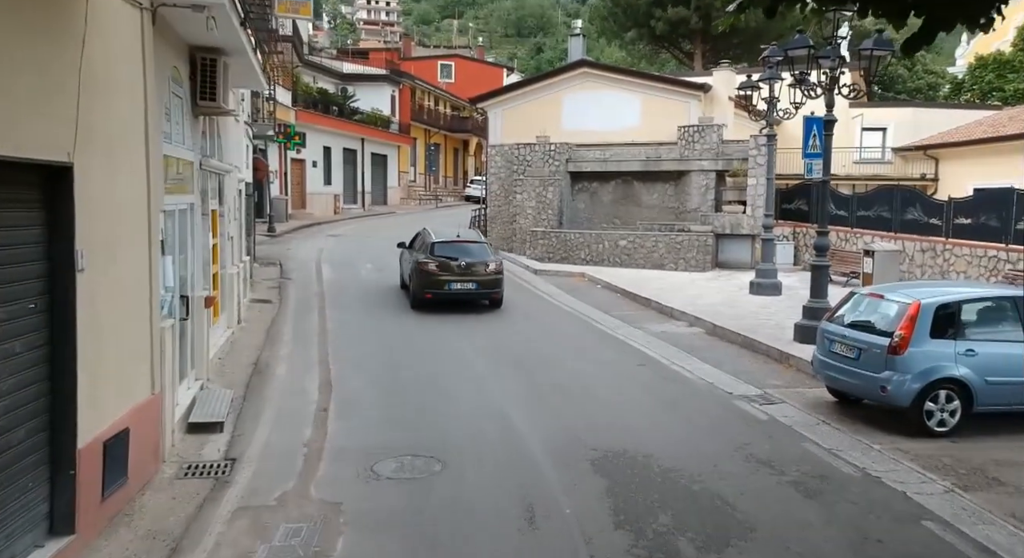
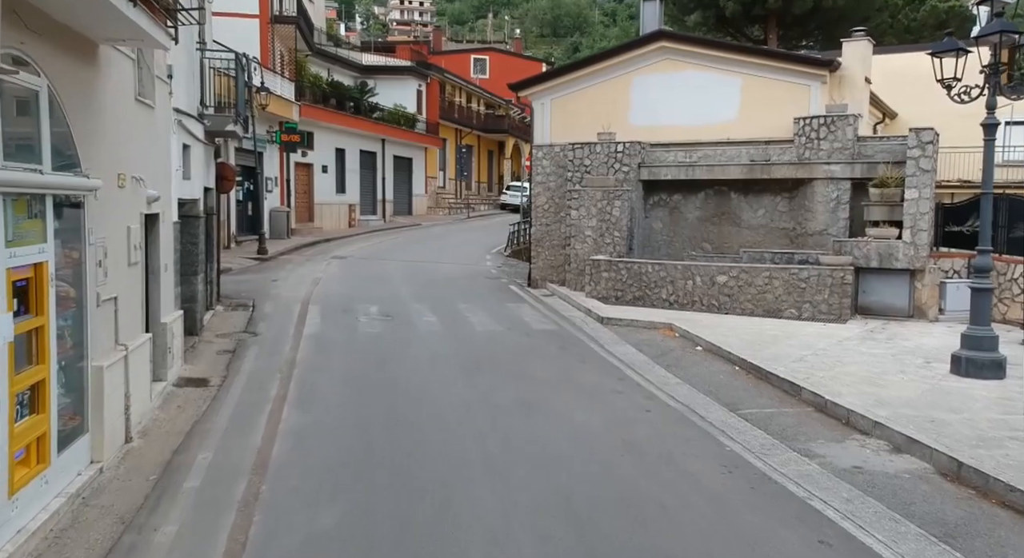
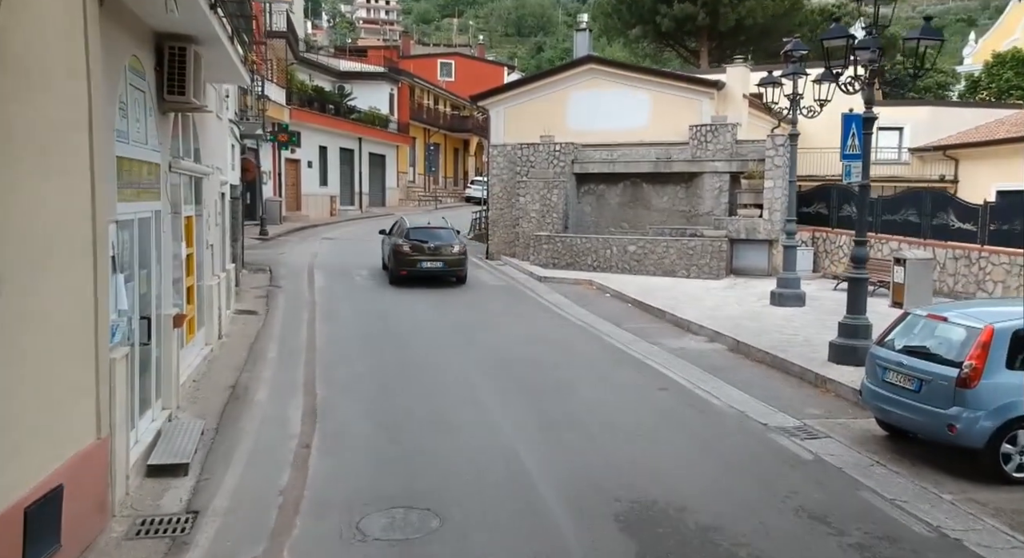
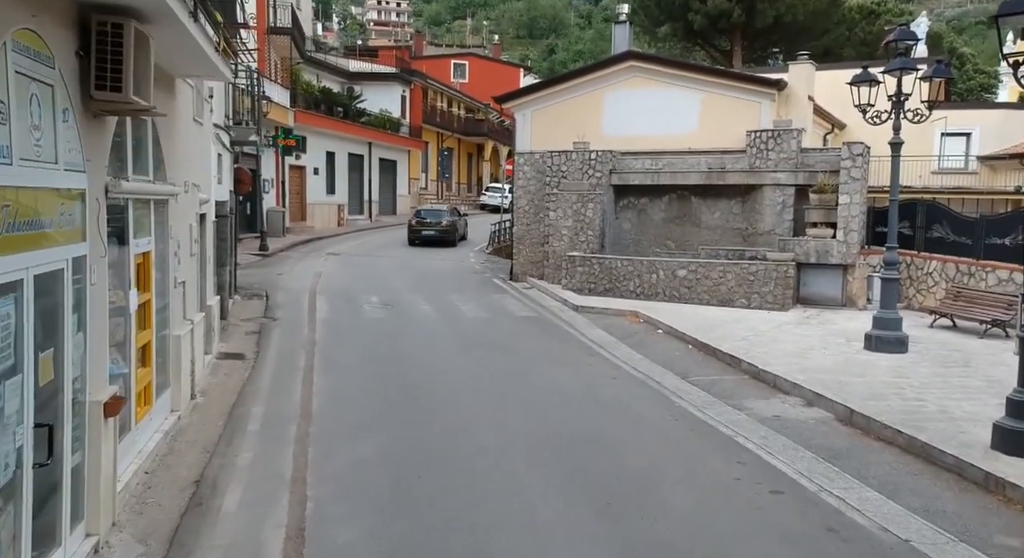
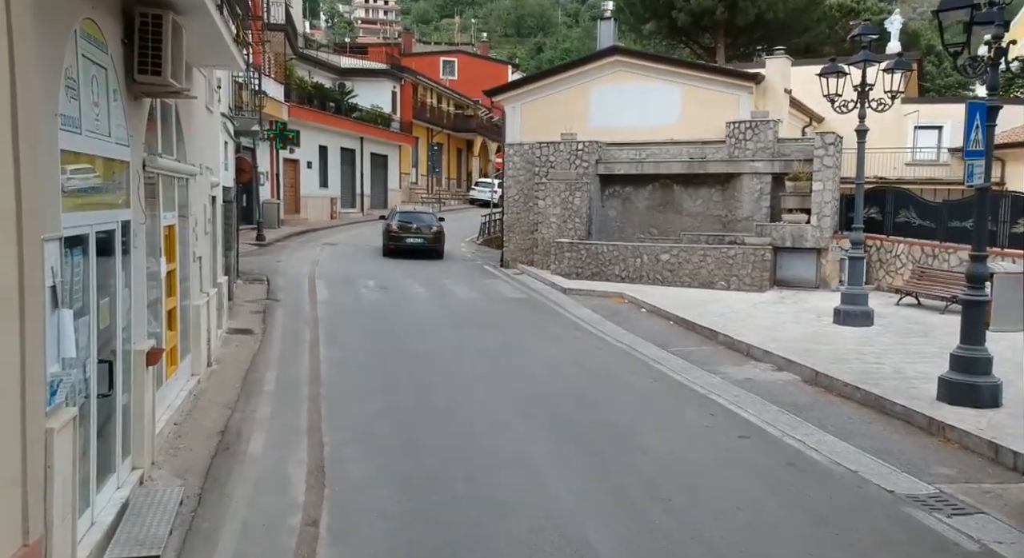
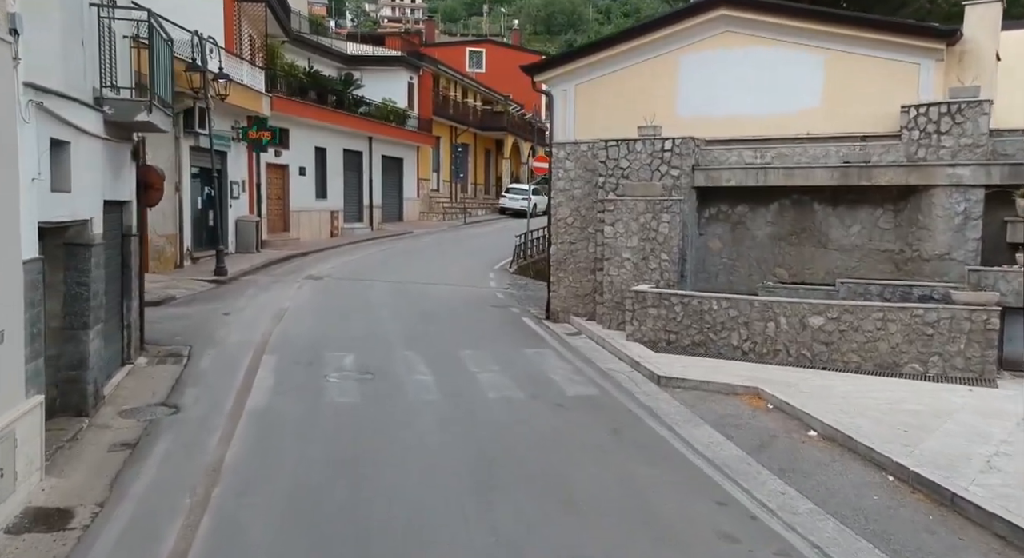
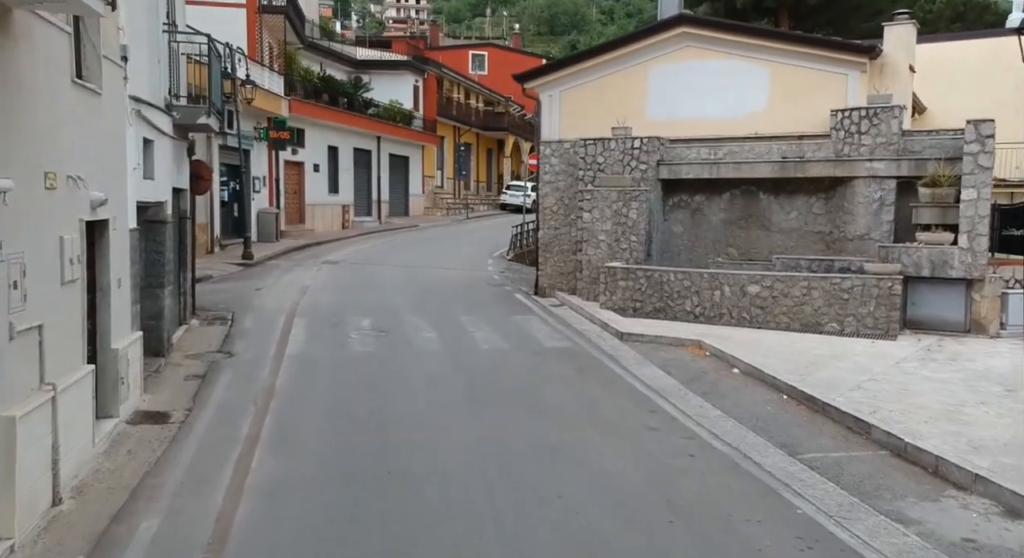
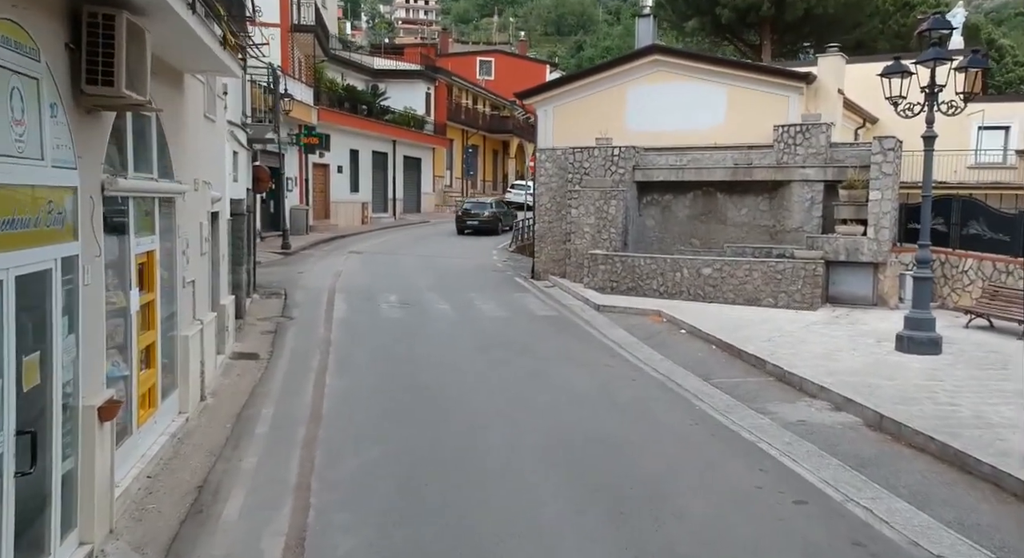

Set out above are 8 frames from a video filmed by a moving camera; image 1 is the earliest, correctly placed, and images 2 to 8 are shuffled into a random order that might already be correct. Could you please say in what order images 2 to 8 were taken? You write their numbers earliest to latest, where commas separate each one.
3, 5, 4, 8, 2, 7, 6
